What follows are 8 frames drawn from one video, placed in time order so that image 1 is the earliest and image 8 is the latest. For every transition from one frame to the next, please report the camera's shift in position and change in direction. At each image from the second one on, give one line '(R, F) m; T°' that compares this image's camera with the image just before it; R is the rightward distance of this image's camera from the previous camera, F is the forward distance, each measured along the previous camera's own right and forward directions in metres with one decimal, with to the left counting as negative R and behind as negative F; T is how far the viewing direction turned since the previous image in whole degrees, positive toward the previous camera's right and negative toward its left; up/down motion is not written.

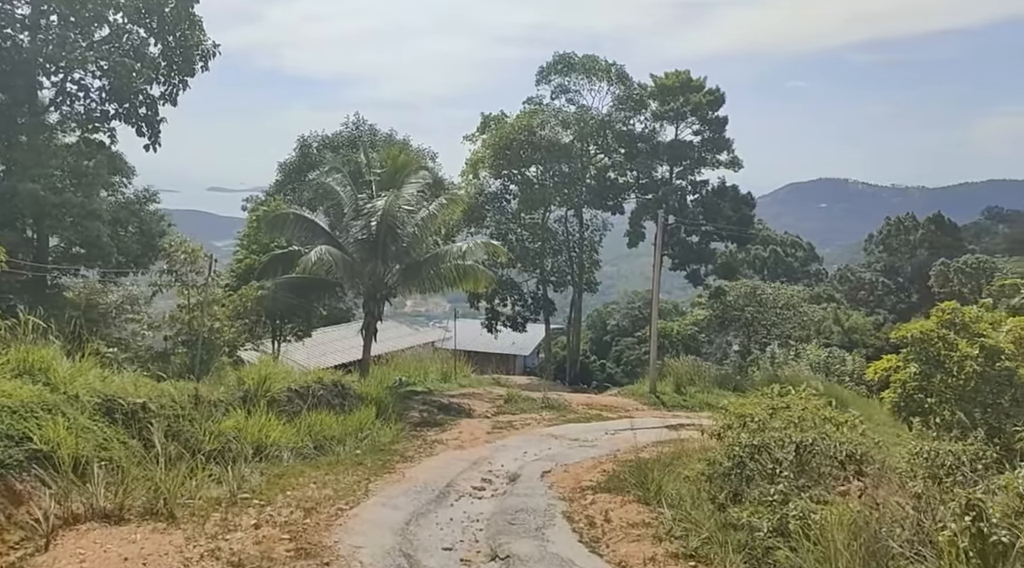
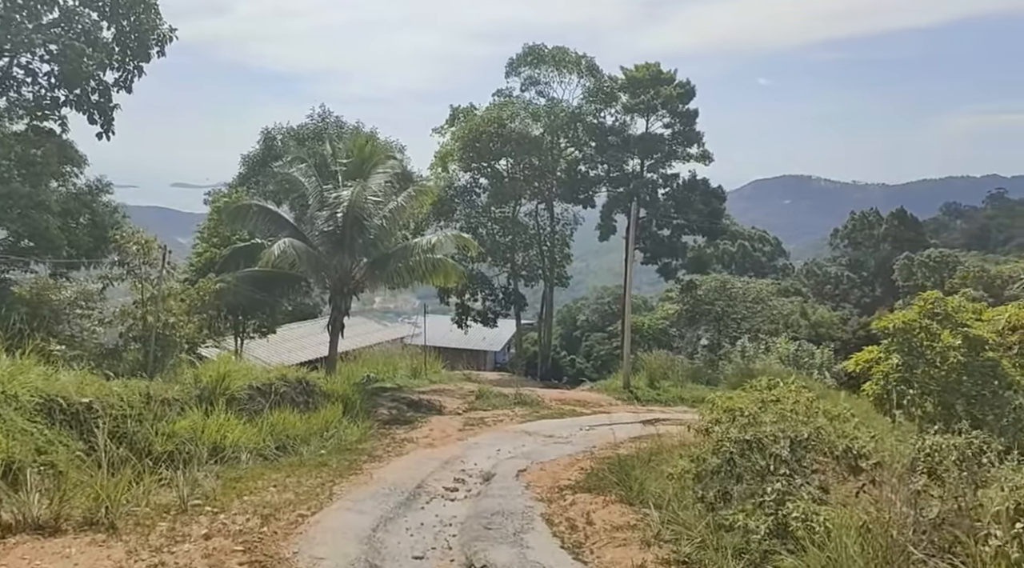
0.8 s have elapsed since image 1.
(0.0, +0.3) m; +2°
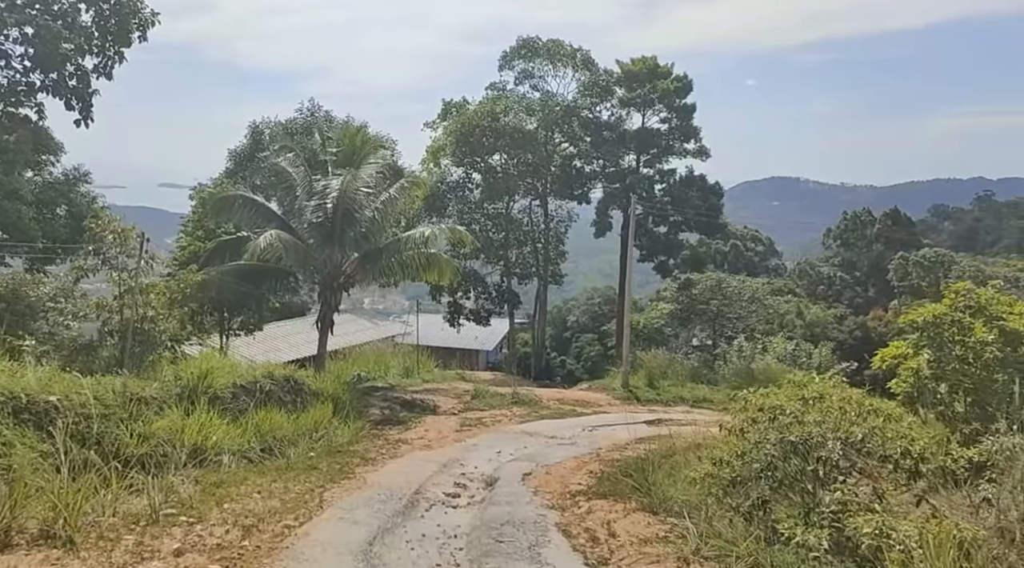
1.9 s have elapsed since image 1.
(-0.1, +0.5) m; +1°
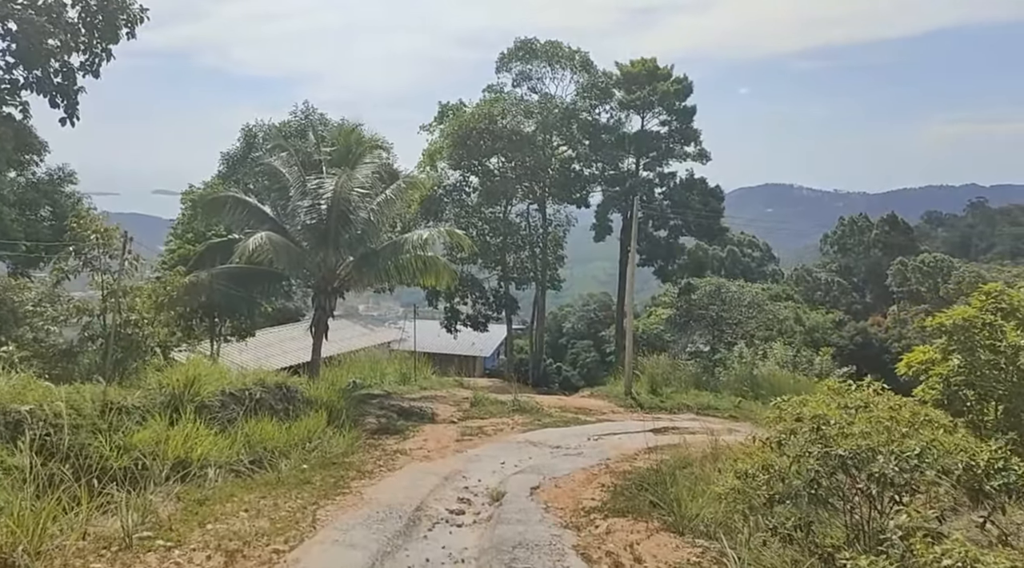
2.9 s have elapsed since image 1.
(-0.1, +0.4) m; 0°
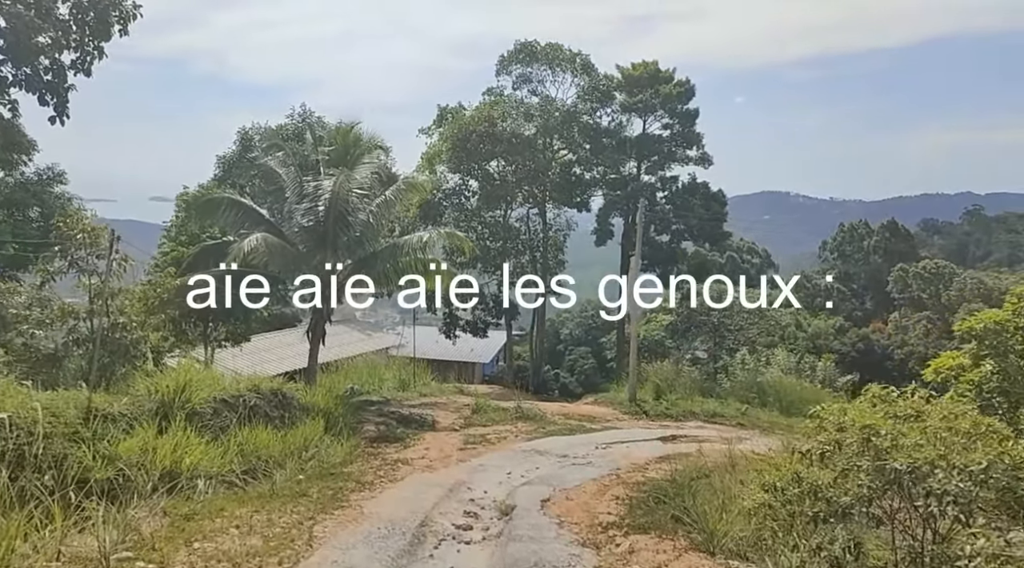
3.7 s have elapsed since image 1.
(-0.1, +0.3) m; 0°
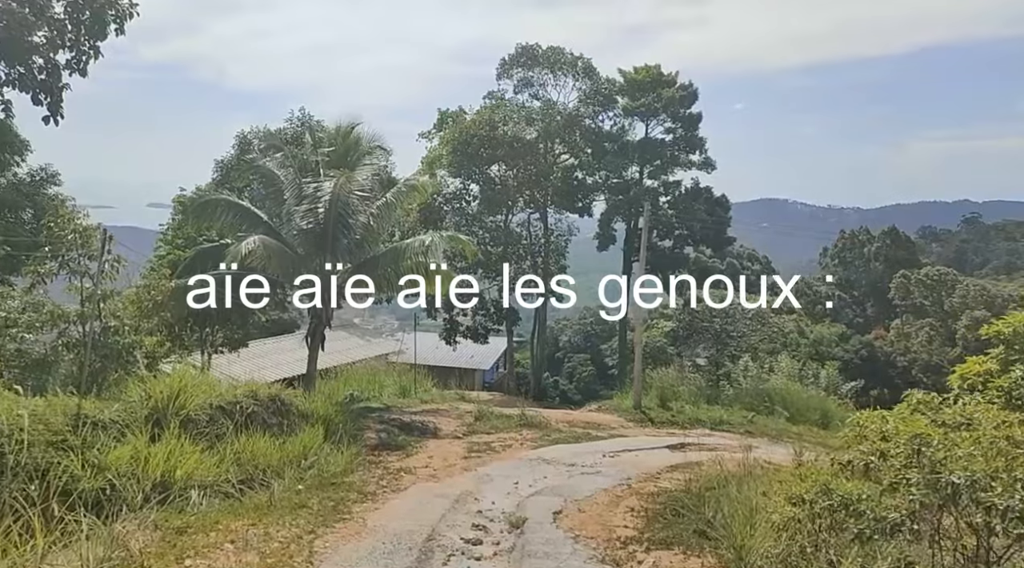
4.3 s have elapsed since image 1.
(-0.1, +0.3) m; 0°
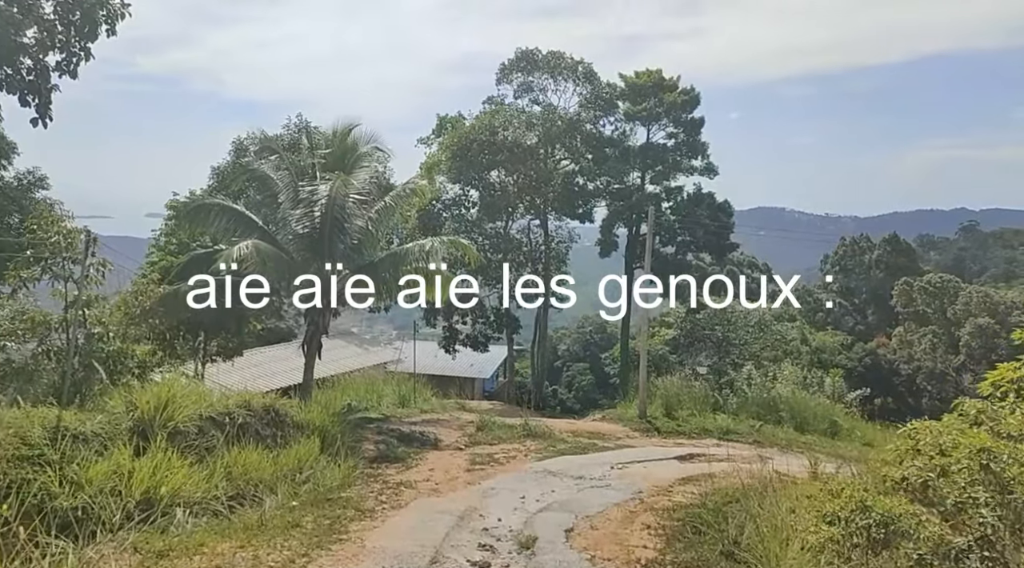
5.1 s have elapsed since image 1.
(-0.1, +0.3) m; 0°
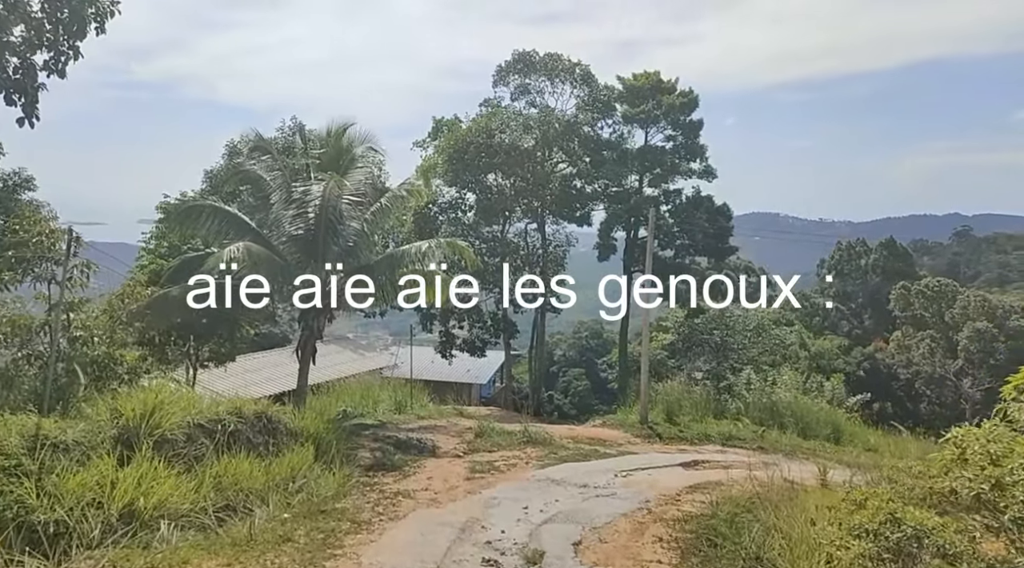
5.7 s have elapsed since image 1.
(-0.1, +0.3) m; 0°
